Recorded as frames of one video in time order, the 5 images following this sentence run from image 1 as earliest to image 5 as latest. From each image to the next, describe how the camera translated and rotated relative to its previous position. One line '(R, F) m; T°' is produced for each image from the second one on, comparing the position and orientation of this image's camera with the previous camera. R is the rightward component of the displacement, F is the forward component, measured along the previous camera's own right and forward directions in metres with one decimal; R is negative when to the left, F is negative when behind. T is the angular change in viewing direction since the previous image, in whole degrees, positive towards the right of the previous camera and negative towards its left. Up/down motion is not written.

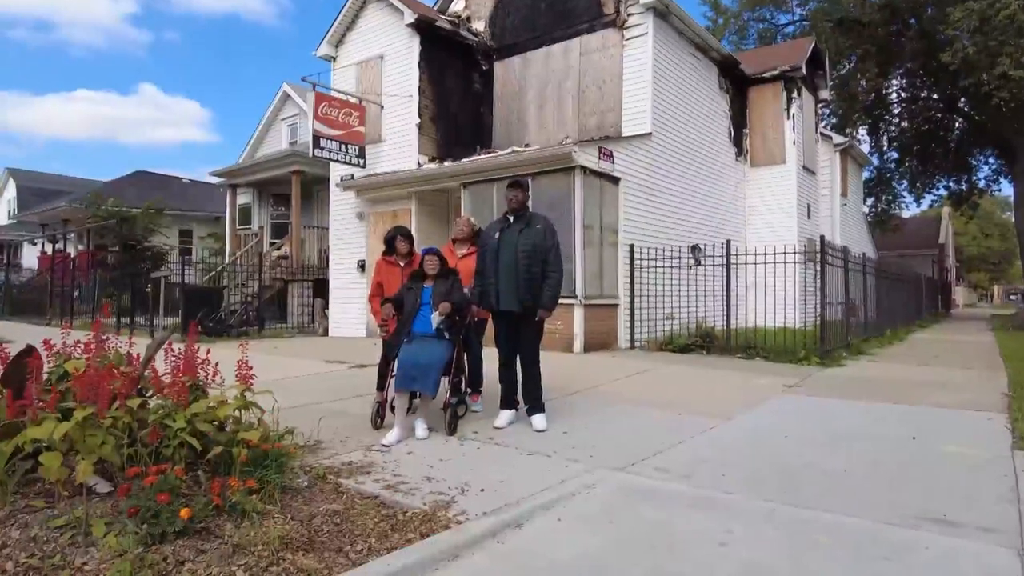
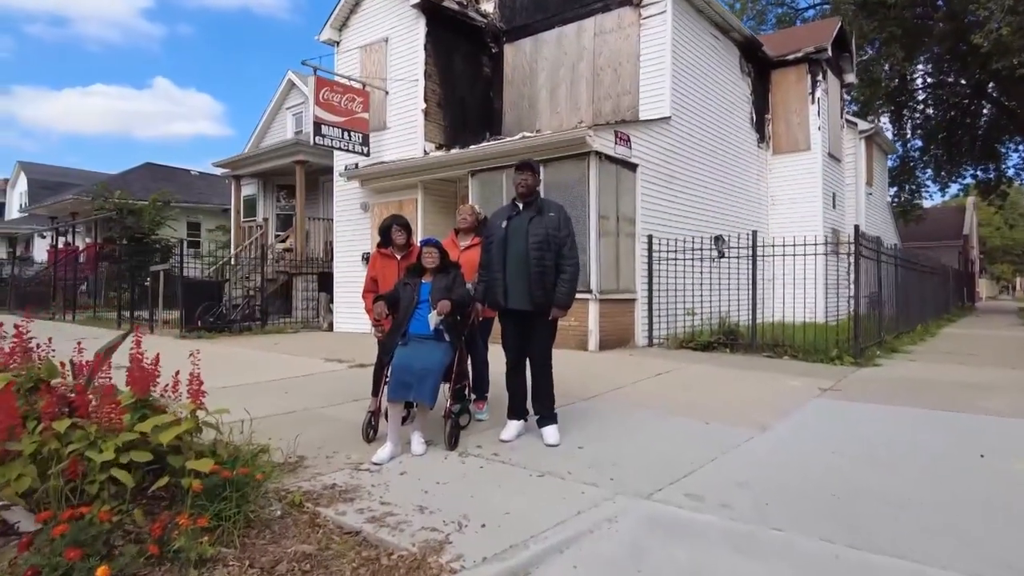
(0.0, +0.6) m; -1°
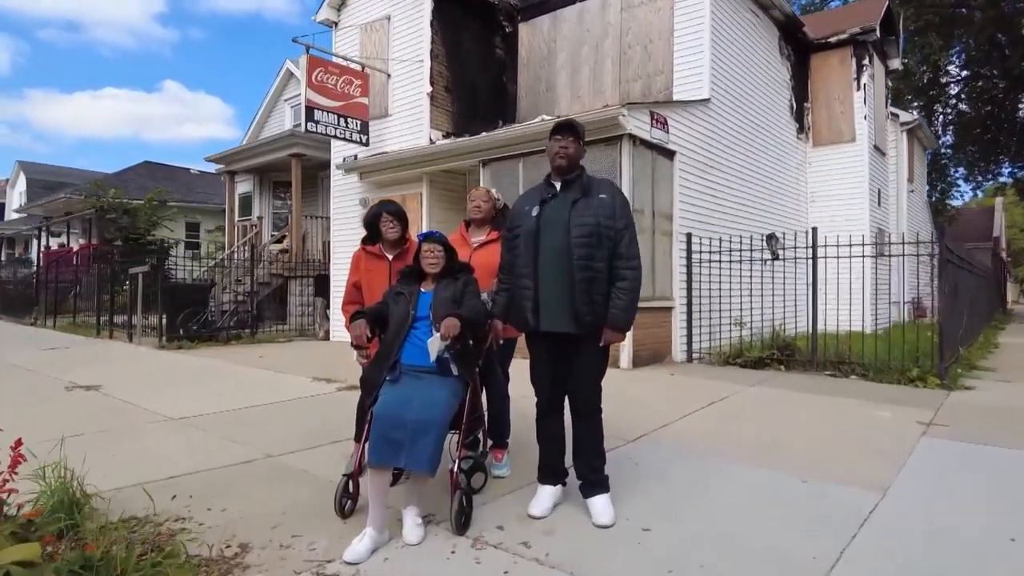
(-0.1, +1.3) m; -1°
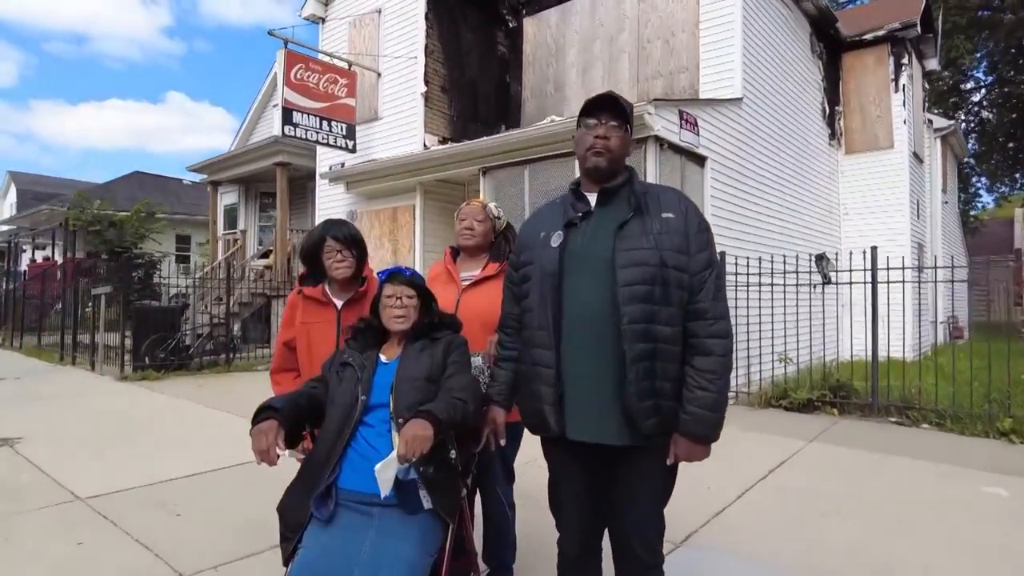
(0.0, +1.3) m; 0°
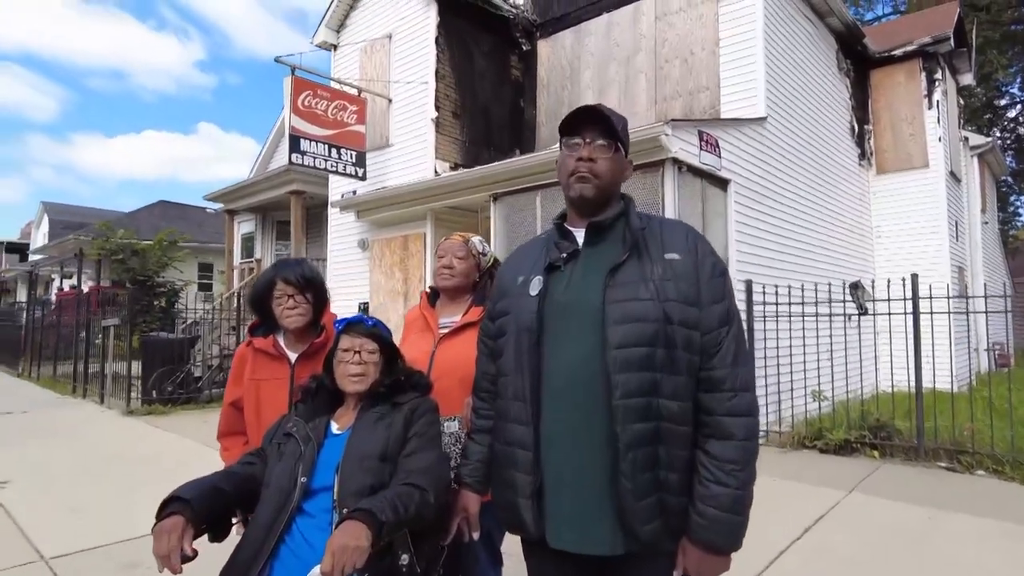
(+0.1, +0.4) m; -2°
